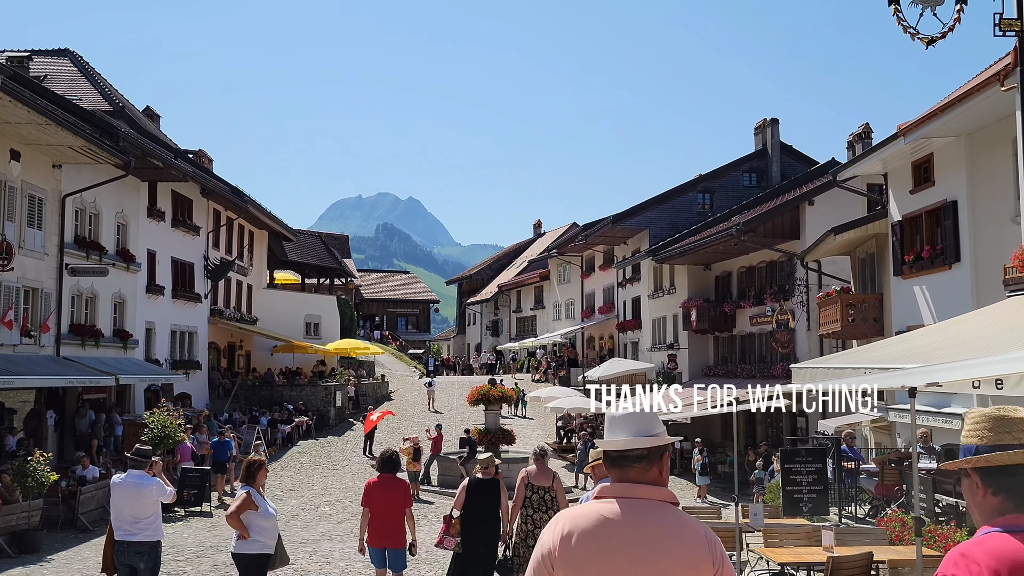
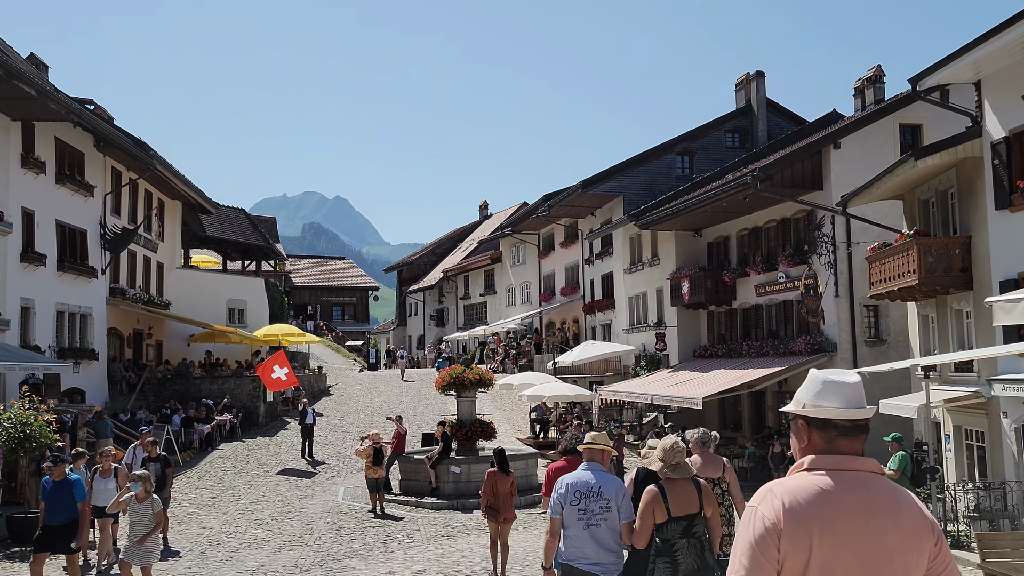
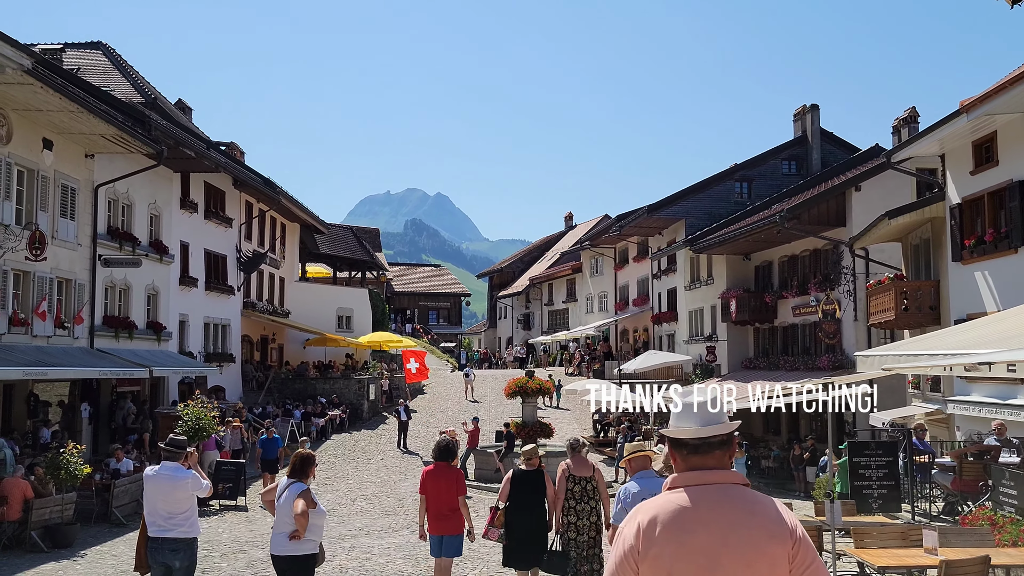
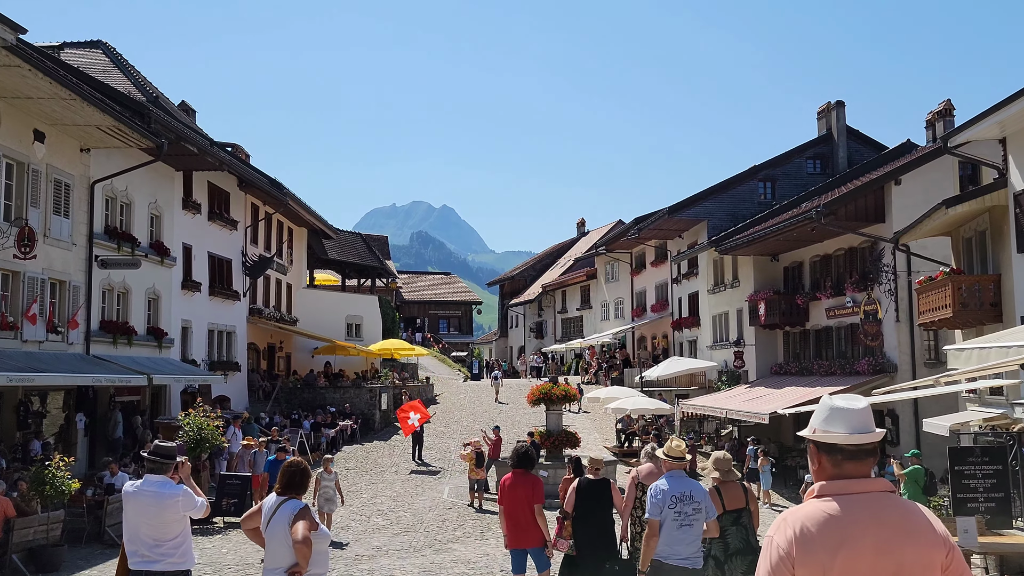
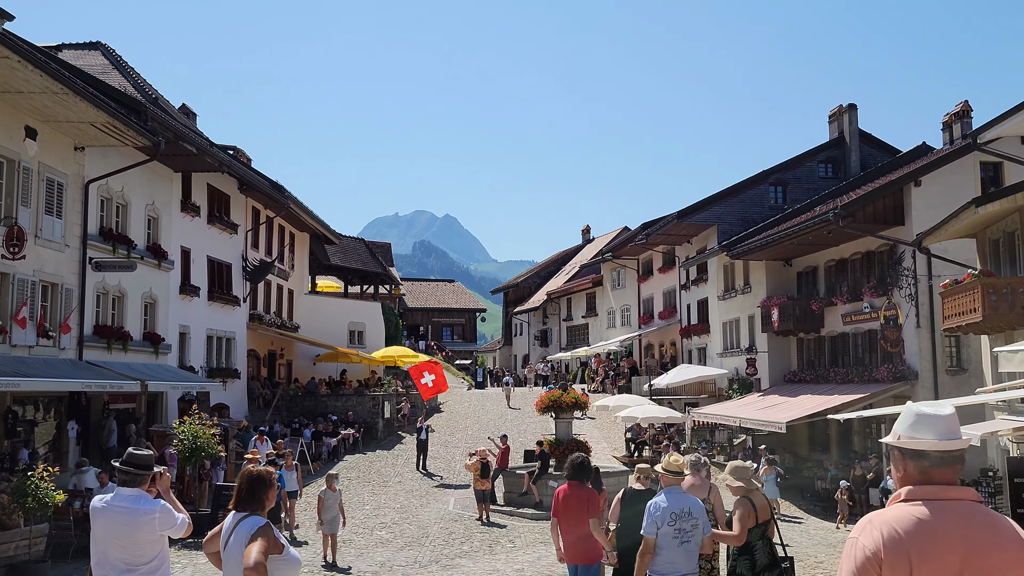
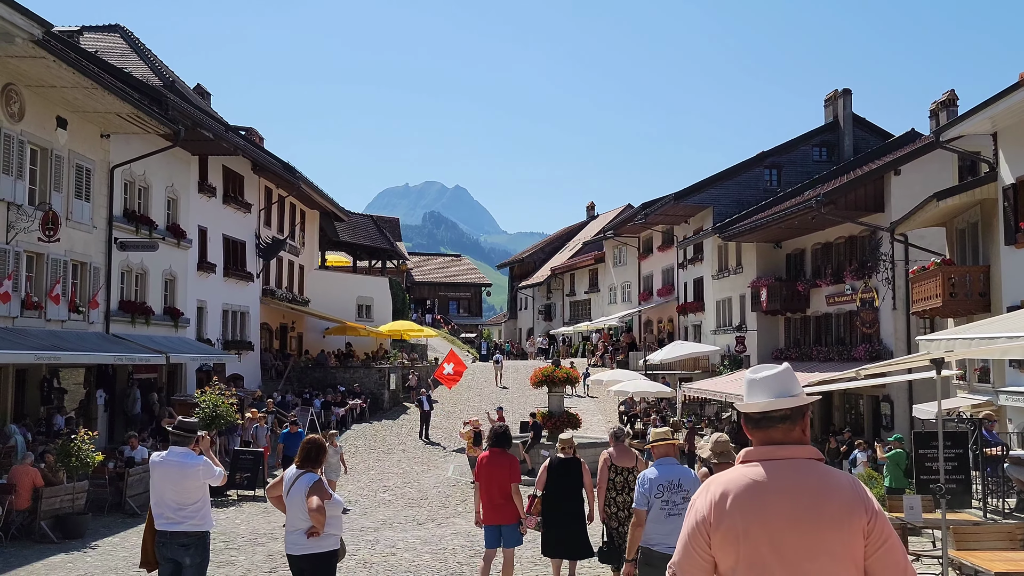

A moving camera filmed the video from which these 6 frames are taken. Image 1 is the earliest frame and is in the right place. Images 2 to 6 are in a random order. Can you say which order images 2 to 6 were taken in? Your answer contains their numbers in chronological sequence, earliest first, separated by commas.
3, 6, 4, 5, 2
